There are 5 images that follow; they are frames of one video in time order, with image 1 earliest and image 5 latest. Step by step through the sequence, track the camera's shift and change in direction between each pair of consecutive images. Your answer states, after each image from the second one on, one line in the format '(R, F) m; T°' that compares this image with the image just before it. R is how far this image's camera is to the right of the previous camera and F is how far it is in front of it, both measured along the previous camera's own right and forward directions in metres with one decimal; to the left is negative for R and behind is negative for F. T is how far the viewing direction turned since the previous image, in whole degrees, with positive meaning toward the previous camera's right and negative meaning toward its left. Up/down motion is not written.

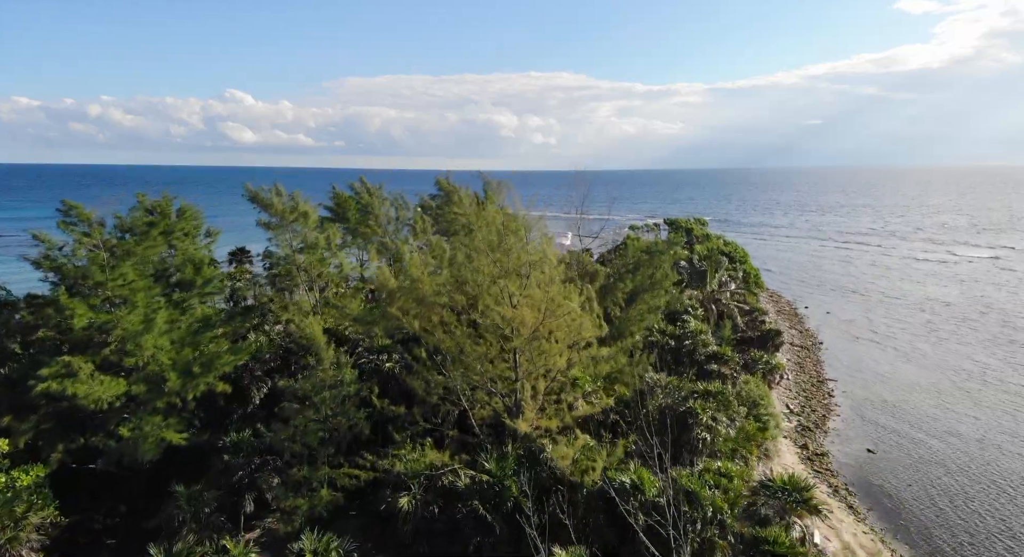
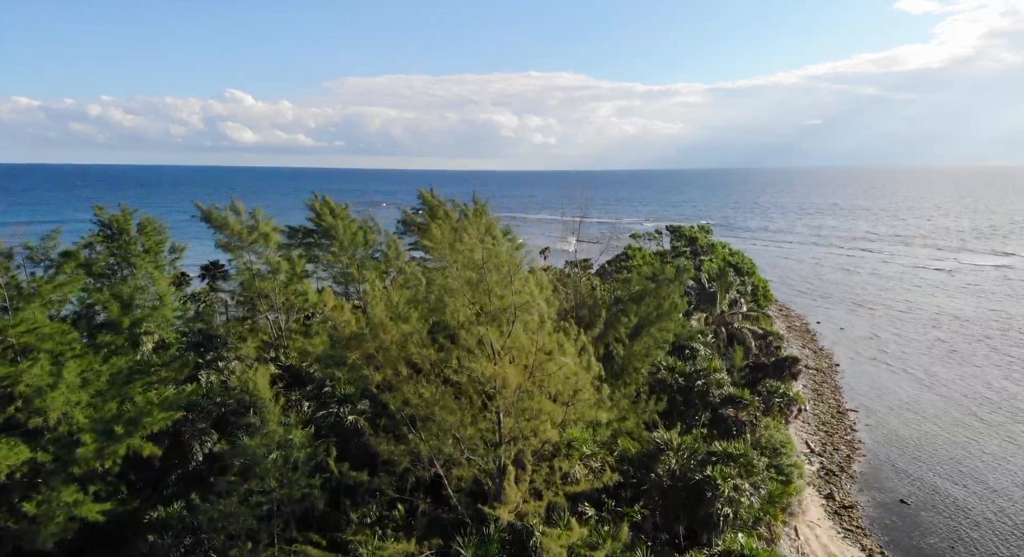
(+0.4, +3.5) m; 0°
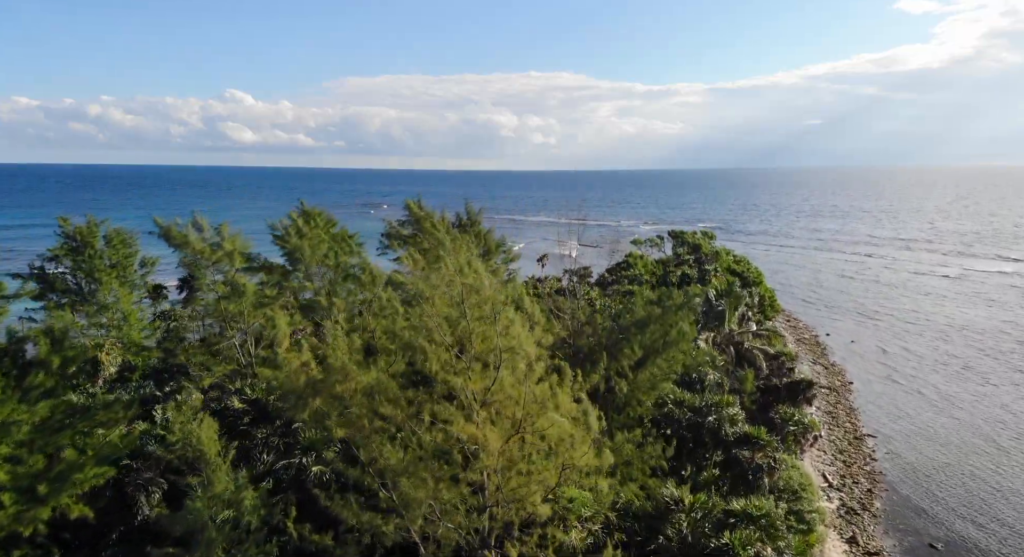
(+0.3, +2.5) m; 0°
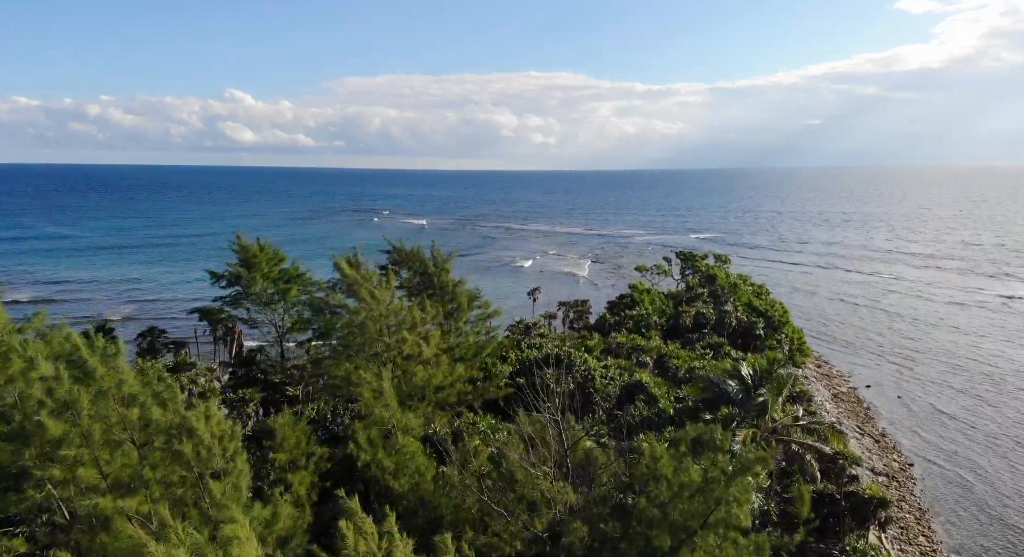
(+1.0, +8.5) m; 0°
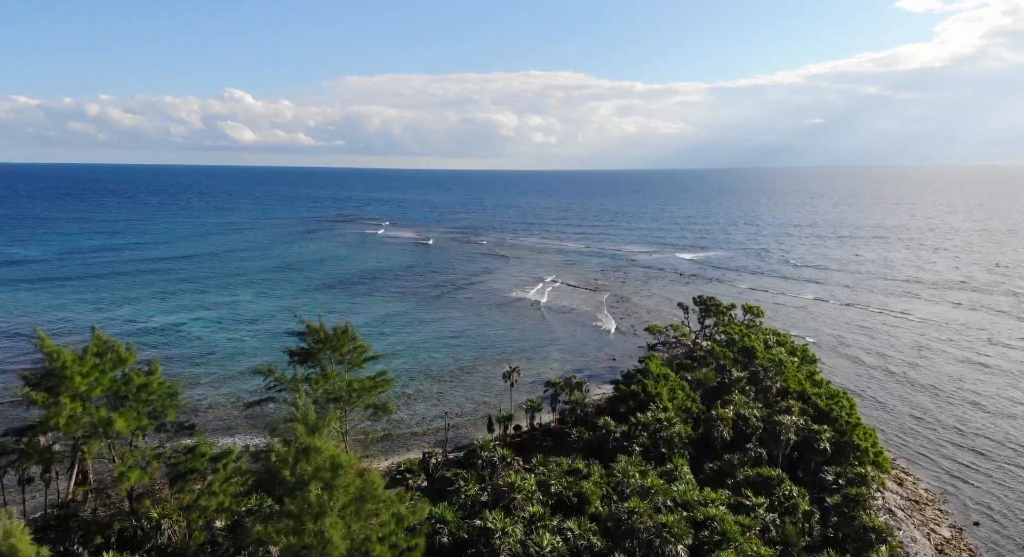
(+1.7, +14.2) m; 0°
